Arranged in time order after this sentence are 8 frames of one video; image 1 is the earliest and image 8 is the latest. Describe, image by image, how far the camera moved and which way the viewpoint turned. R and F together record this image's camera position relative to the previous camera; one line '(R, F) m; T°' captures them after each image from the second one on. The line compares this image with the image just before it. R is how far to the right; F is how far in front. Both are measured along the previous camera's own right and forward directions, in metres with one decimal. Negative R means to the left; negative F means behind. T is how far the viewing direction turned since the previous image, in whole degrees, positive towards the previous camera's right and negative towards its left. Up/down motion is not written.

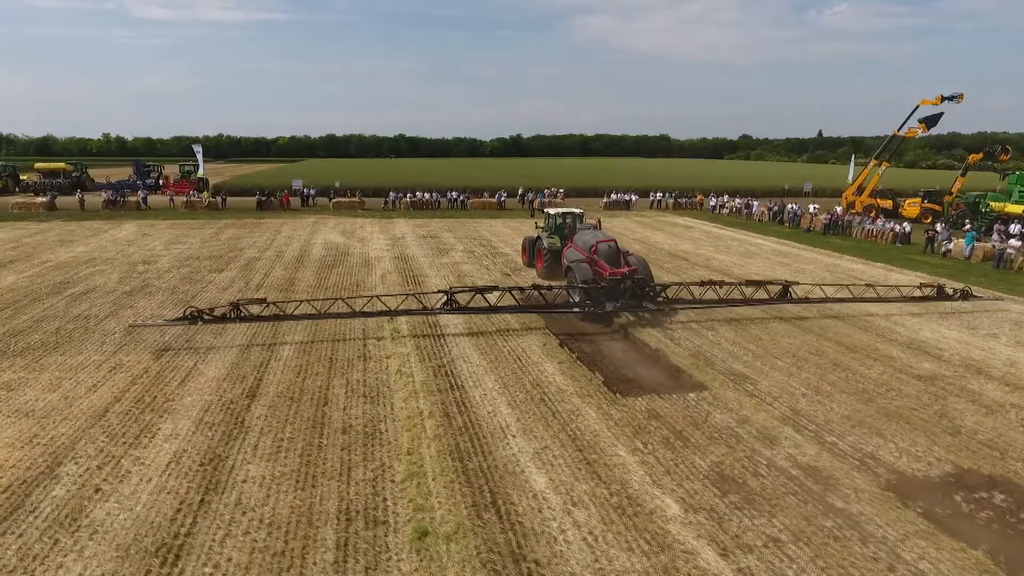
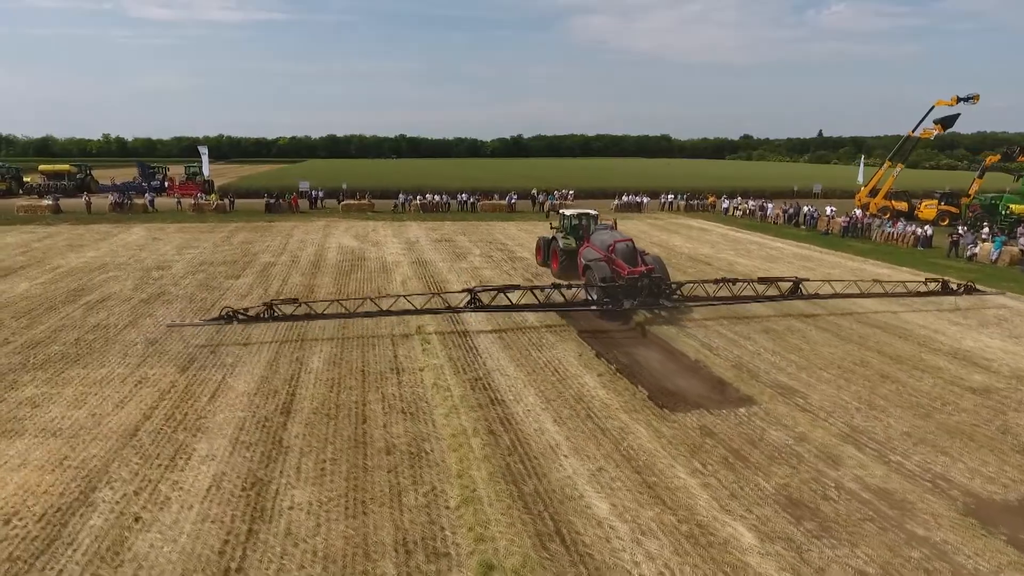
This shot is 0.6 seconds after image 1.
(-0.6, +0.3) m; 0°
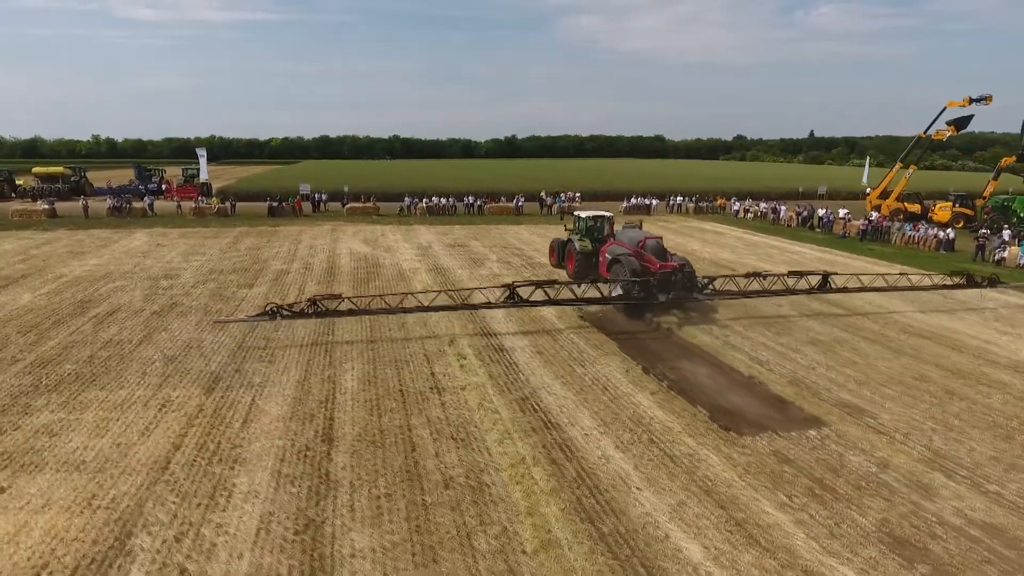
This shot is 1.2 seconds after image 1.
(-0.8, +0.6) m; +1°
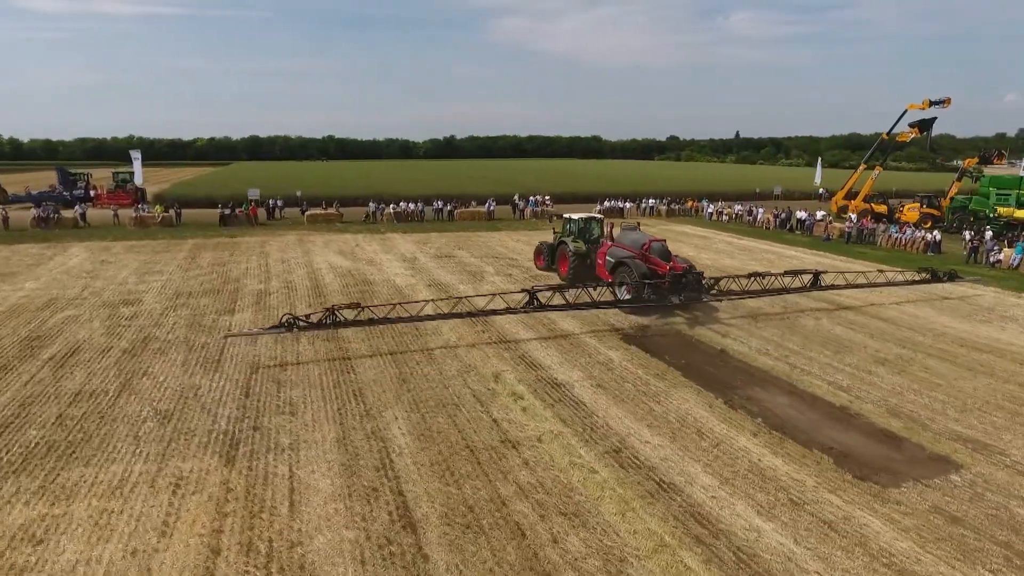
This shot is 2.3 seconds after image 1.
(-1.8, +1.5) m; +6°
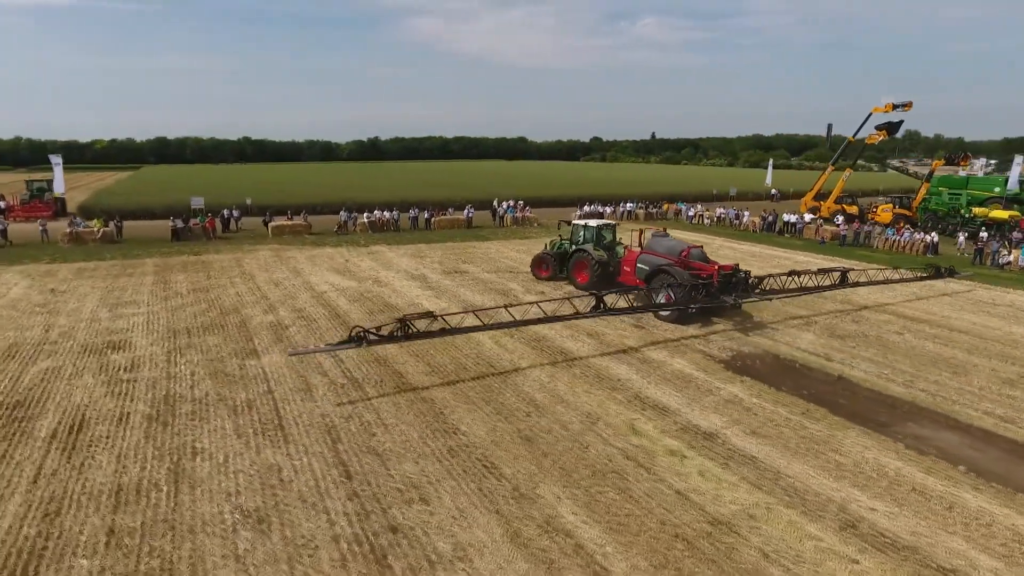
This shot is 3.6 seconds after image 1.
(-2.7, +1.8) m; +7°
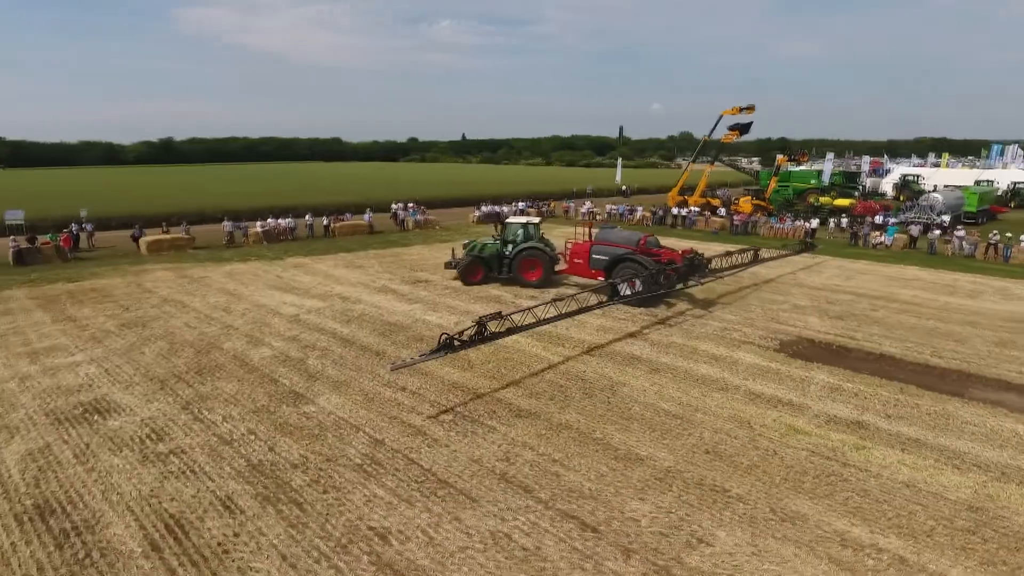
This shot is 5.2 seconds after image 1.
(-4.0, +1.5) m; +17°
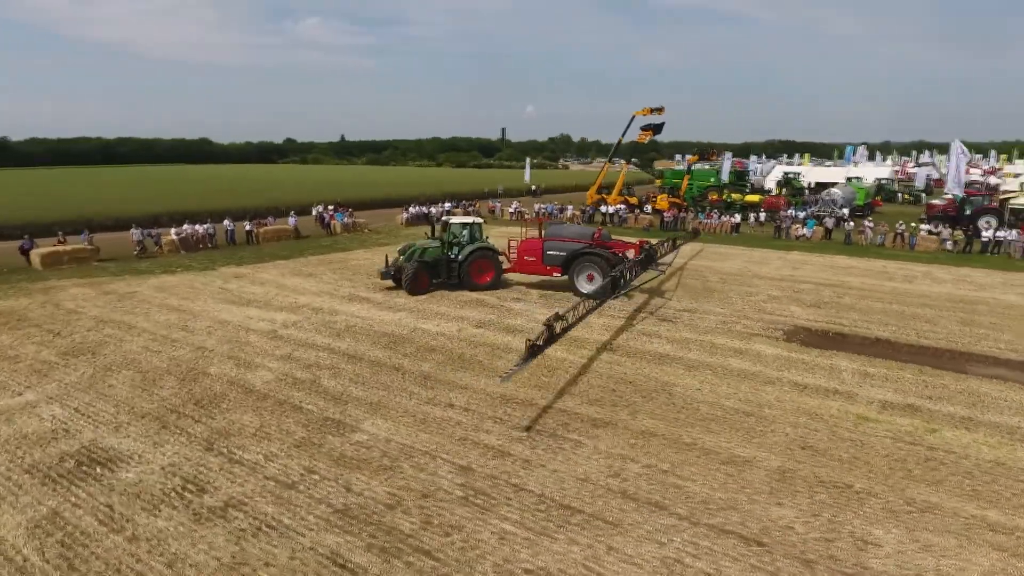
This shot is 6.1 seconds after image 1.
(-2.2, +0.8) m; +11°
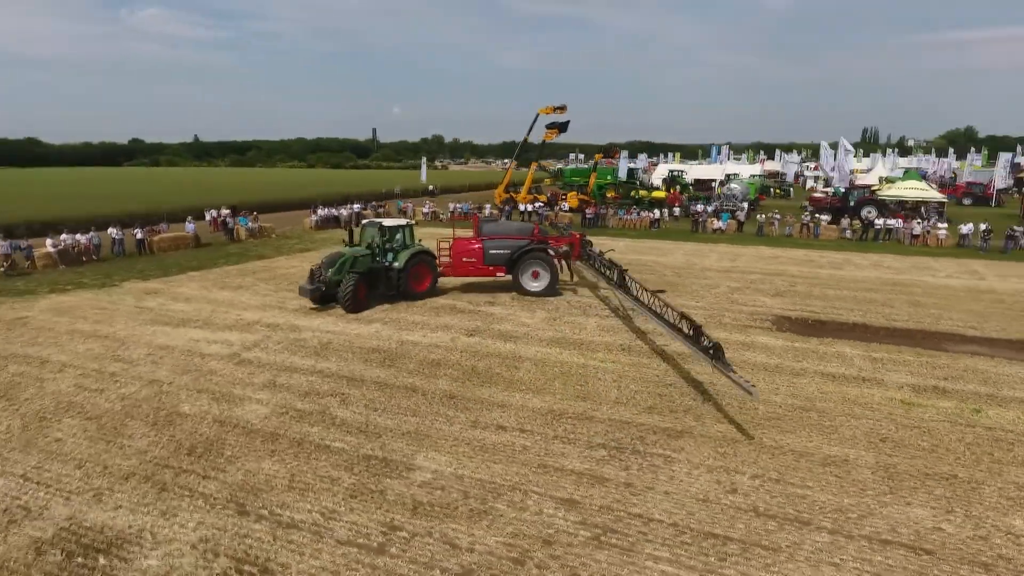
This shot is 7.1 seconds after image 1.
(-2.0, +1.1) m; +11°
